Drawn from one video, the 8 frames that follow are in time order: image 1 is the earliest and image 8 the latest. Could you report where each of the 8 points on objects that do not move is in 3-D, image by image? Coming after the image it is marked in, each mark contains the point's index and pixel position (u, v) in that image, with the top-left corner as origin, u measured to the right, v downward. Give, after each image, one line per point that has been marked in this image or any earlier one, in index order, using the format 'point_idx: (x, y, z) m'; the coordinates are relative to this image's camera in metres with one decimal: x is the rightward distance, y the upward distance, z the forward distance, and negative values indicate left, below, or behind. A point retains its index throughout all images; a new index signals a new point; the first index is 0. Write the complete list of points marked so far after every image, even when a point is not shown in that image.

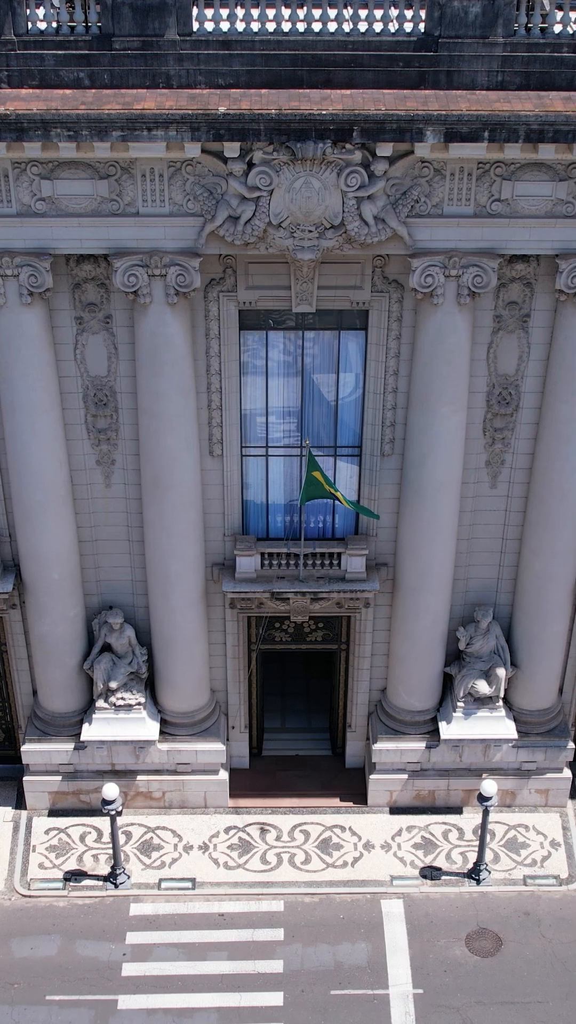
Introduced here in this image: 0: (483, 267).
0: (+2.8, +3.5, +19.4) m
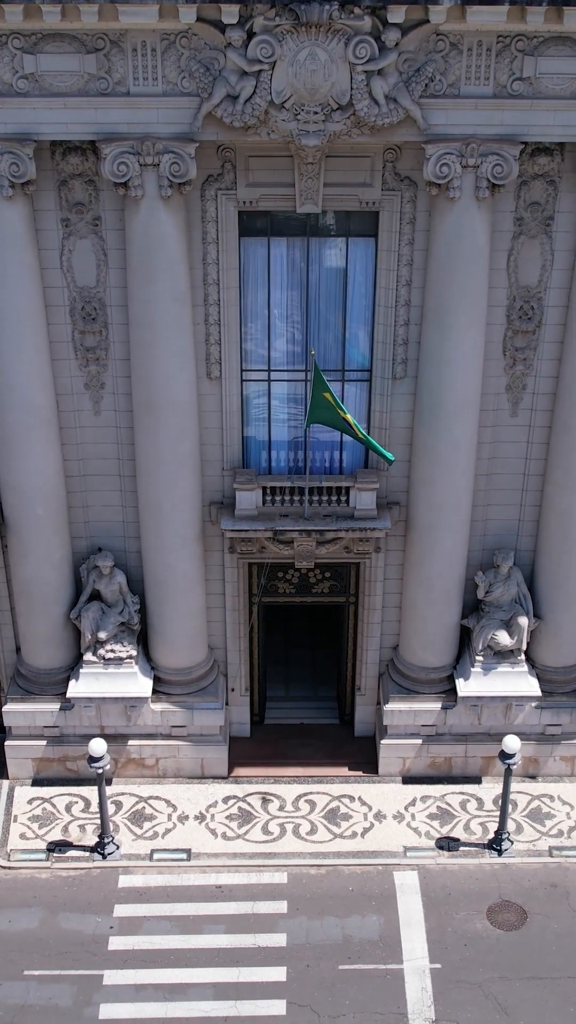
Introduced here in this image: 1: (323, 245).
0: (+2.8, +4.7, +17.8) m
1: (+0.5, +3.9, +19.6) m
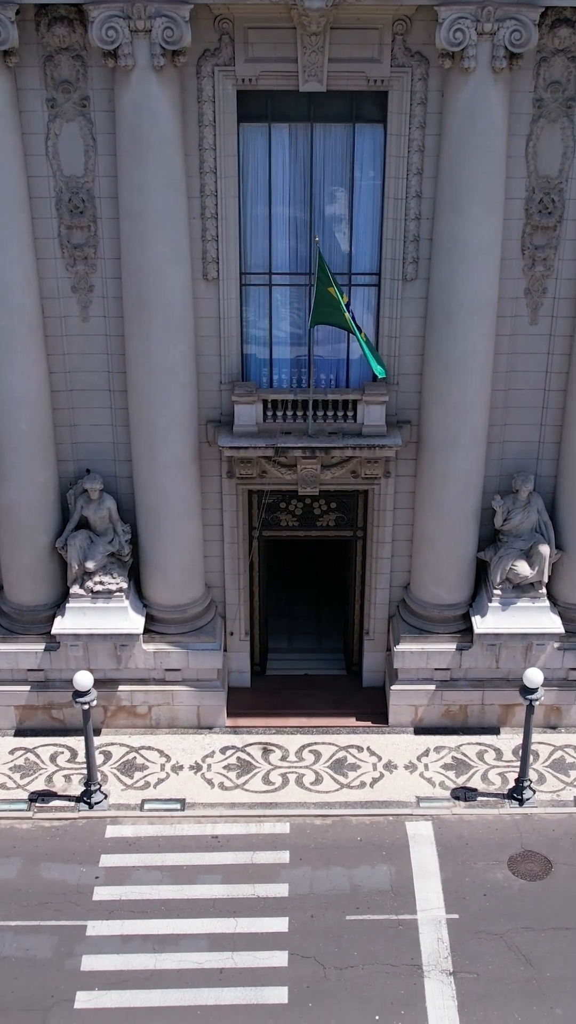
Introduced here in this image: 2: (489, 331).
0: (+2.9, +6.0, +16.5) m
1: (+0.5, +5.1, +18.2) m
2: (+2.8, +2.5, +18.7) m
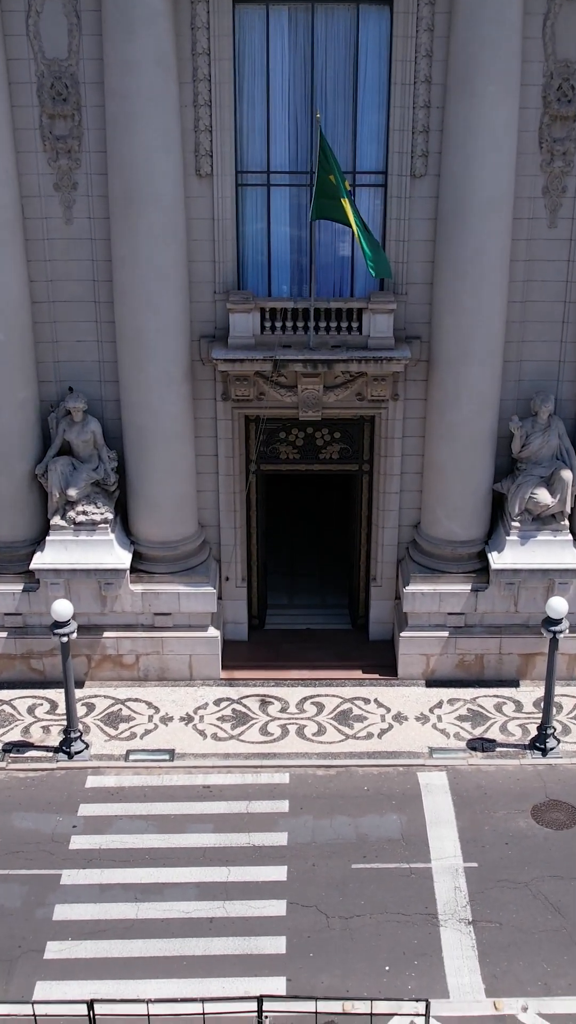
0: (+2.9, +7.2, +15.3) m
1: (+0.5, +6.2, +17.0) m
2: (+2.8, +3.6, +17.2) m
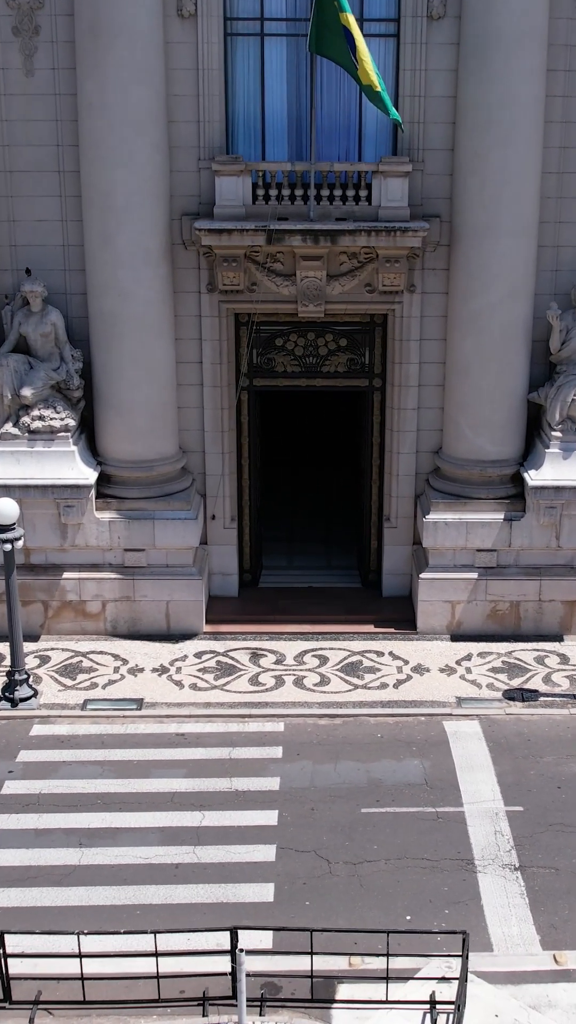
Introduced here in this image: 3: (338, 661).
0: (+2.8, +8.6, +13.2) m
1: (+0.5, +7.4, +14.8) m
2: (+2.7, +4.8, +14.7) m
3: (+0.6, -1.7, +15.4) m
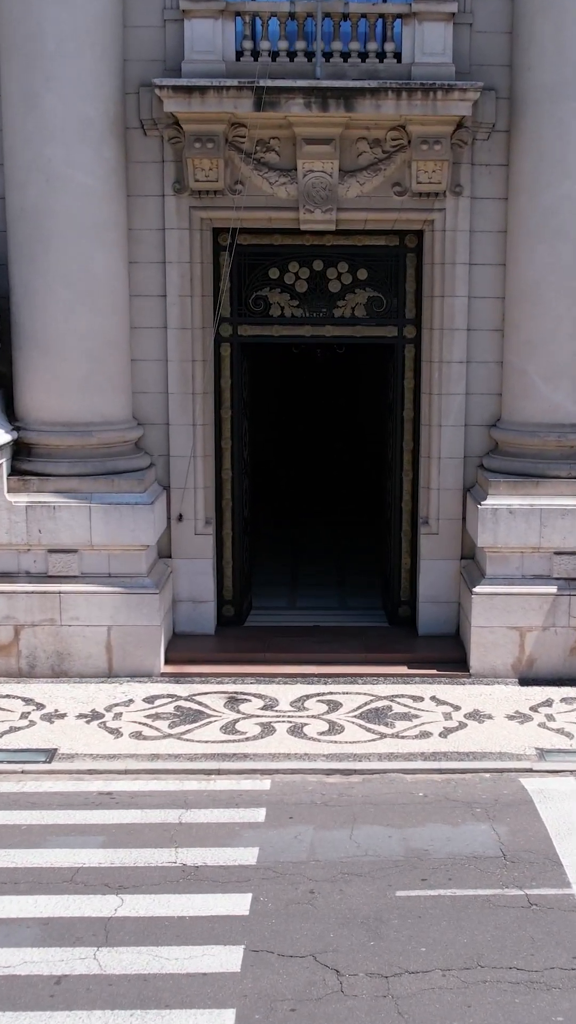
0: (+2.8, +9.0, +9.8) m
1: (+0.5, +7.6, +11.1) m
2: (+2.7, +5.0, +10.6) m
3: (+0.5, -1.5, +10.4) m
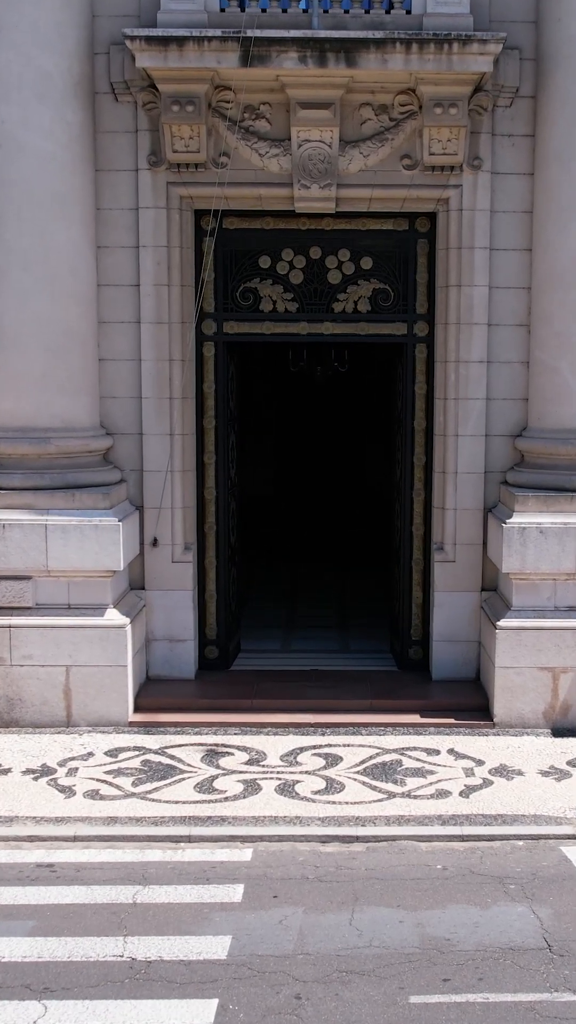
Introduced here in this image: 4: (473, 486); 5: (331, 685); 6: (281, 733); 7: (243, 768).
0: (+2.7, +8.9, +8.6) m
1: (+0.4, +7.4, +9.9) m
2: (+2.6, +4.9, +9.2) m
3: (+0.4, -1.6, +8.7) m
4: (+1.4, +0.2, +10.1) m
5: (+0.3, -1.3, +10.2) m
6: (-0.1, -1.5, +9.3) m
7: (-0.3, -1.6, +8.6) m
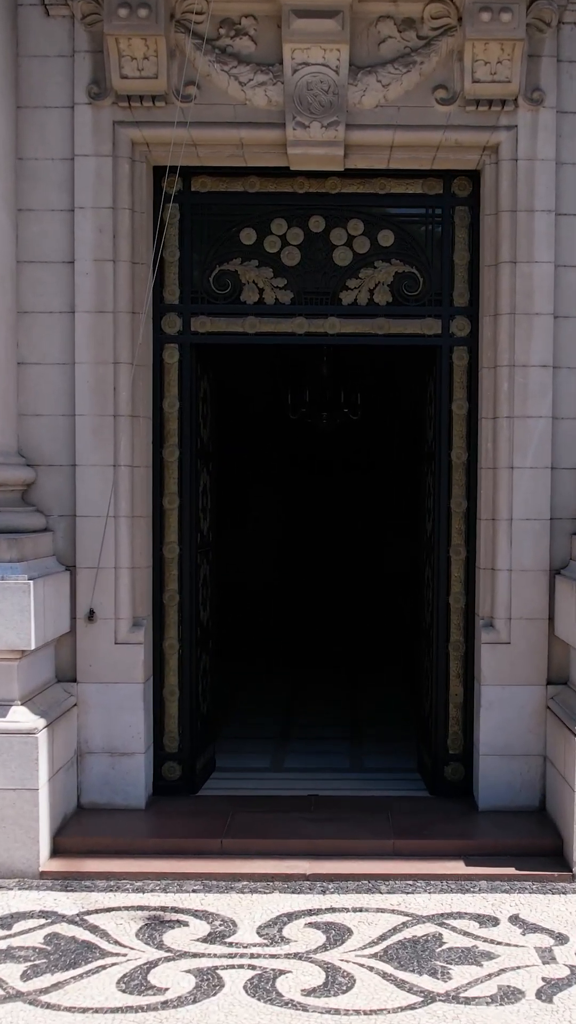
0: (+2.7, +8.7, +6.6) m
1: (+0.4, +7.1, +7.7) m
2: (+2.6, +4.6, +6.8) m
3: (+0.4, -1.8, +5.7) m
4: (+1.3, -0.1, +7.2) m
5: (+0.3, -1.6, +7.2) m
6: (-0.1, -1.8, +6.4) m
7: (-0.4, -1.8, +5.6) m
